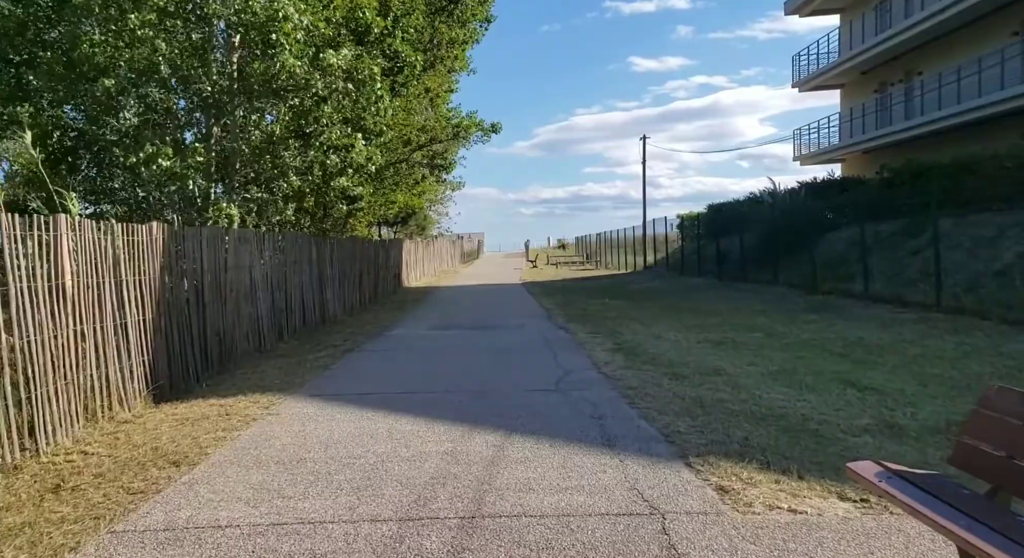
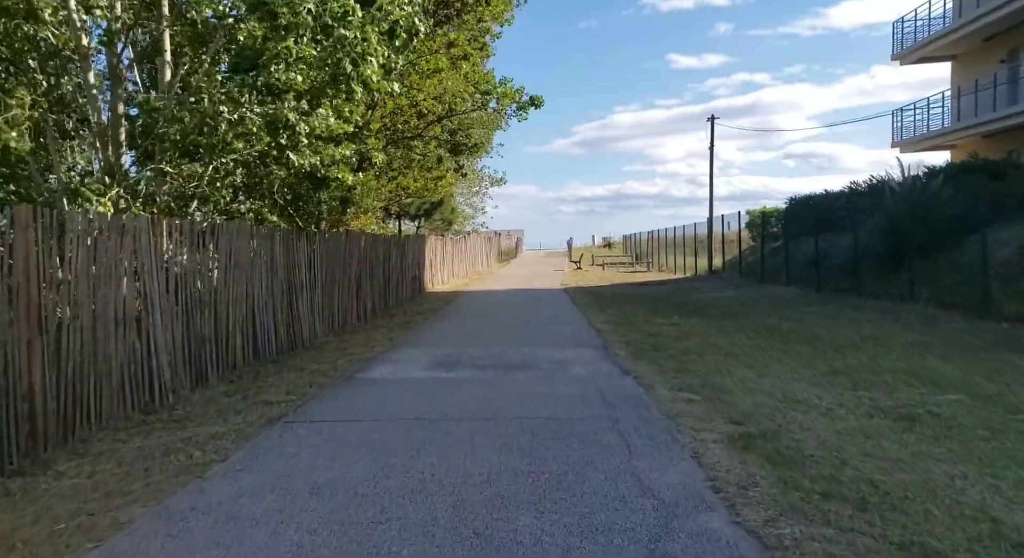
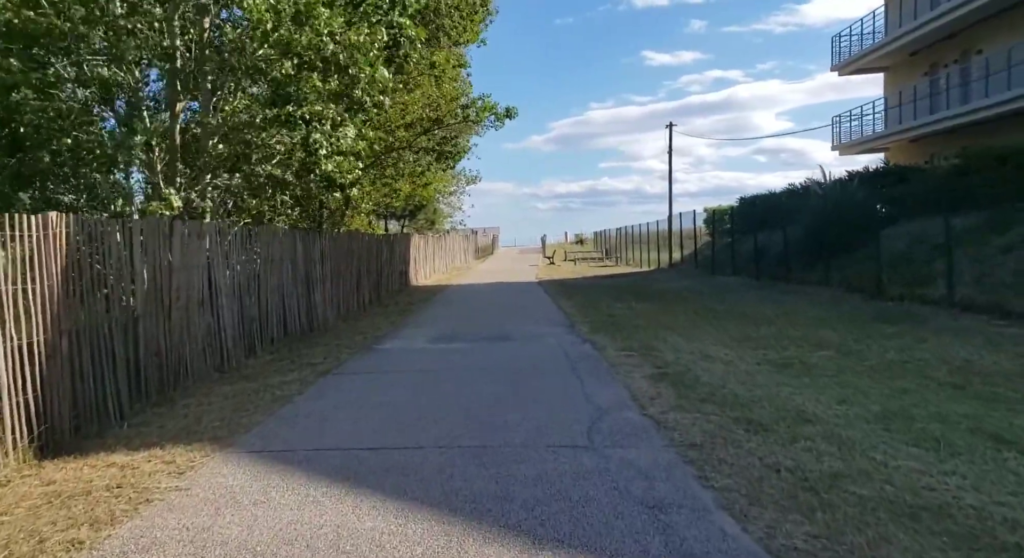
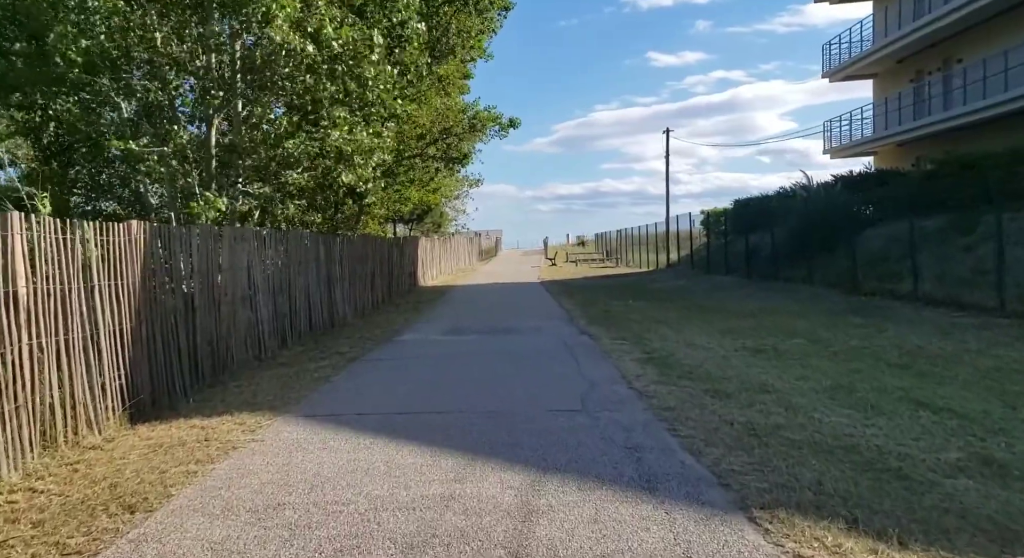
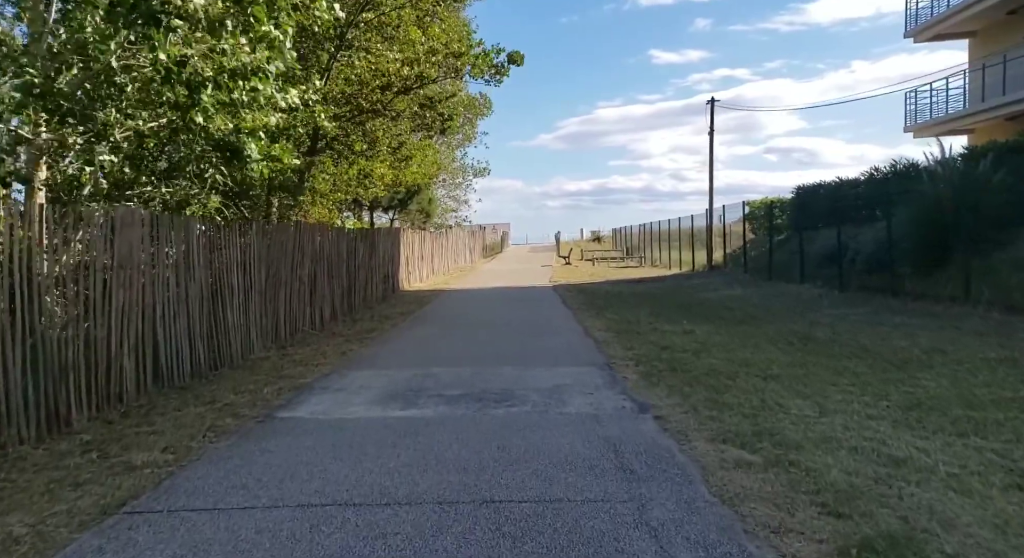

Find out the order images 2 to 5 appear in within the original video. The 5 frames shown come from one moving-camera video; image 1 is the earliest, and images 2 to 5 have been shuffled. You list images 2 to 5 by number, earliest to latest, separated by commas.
4, 3, 2, 5
